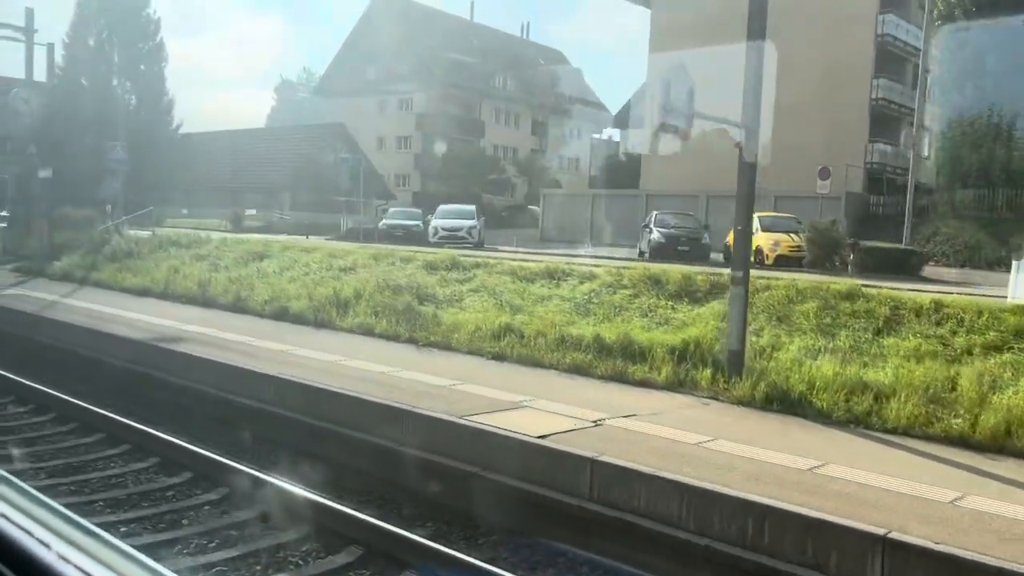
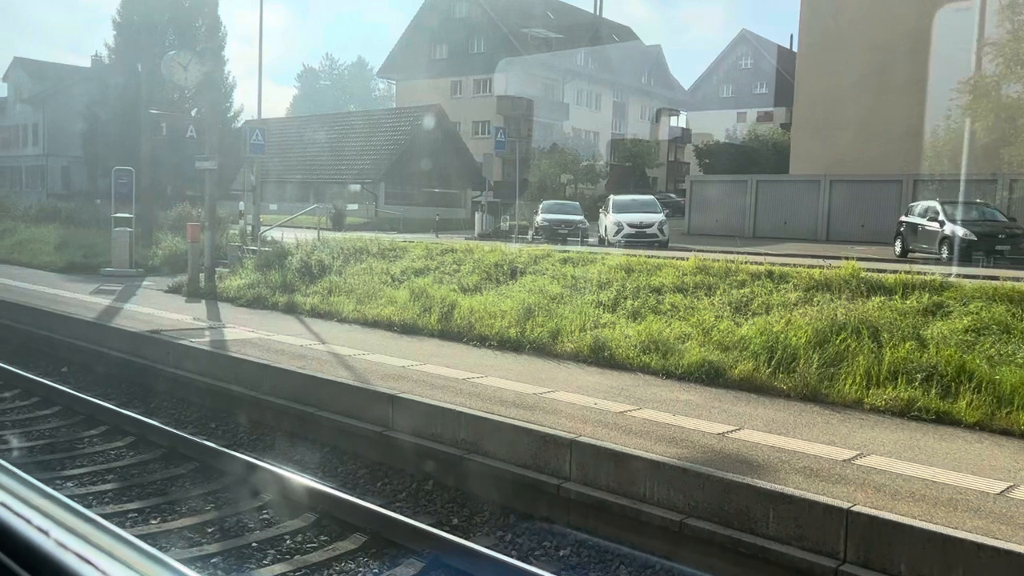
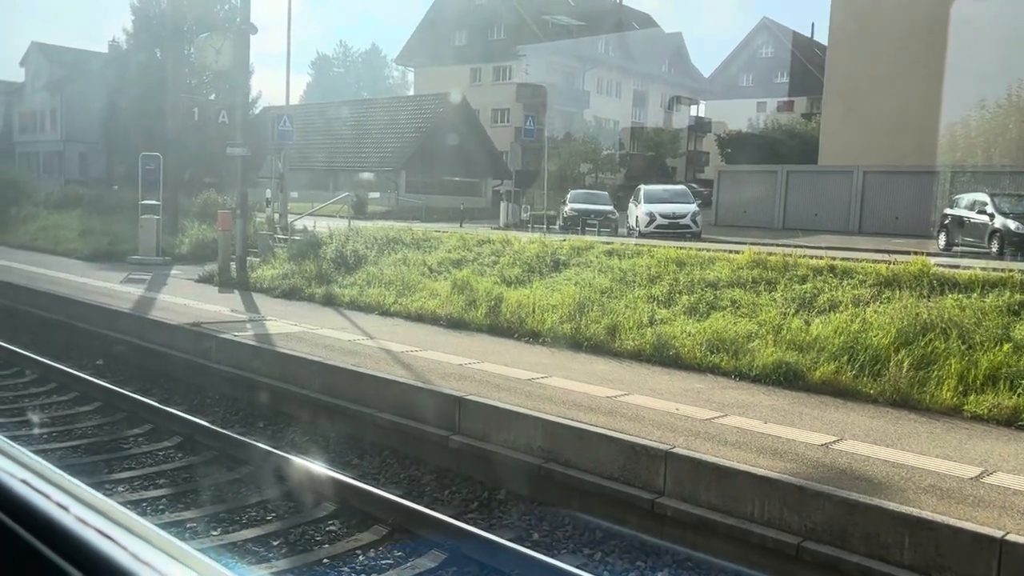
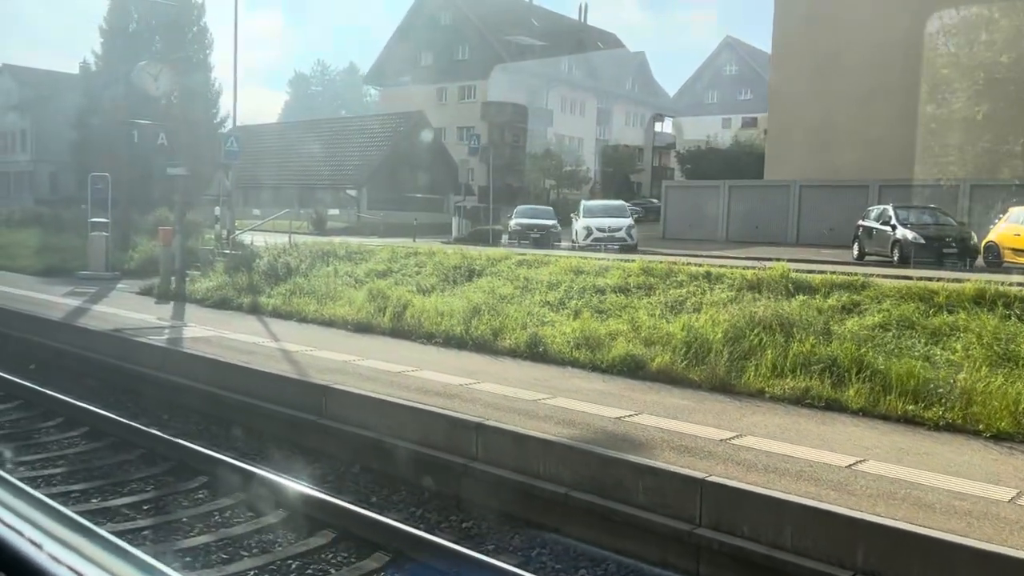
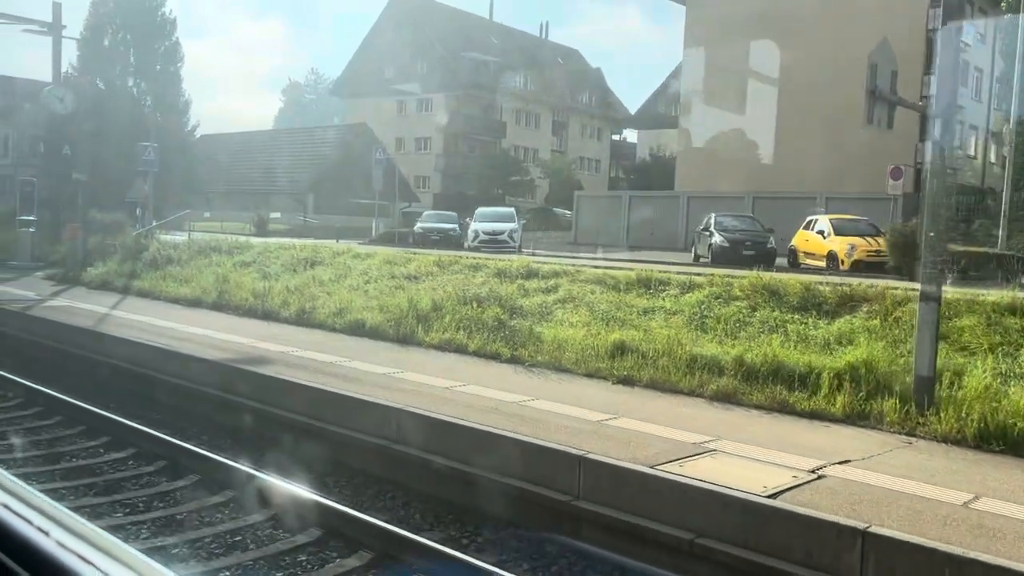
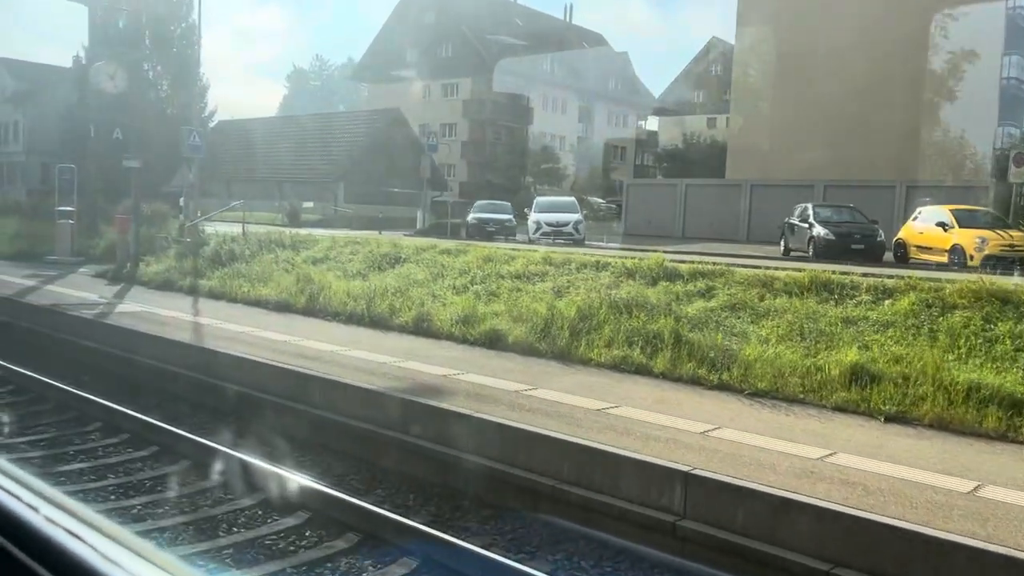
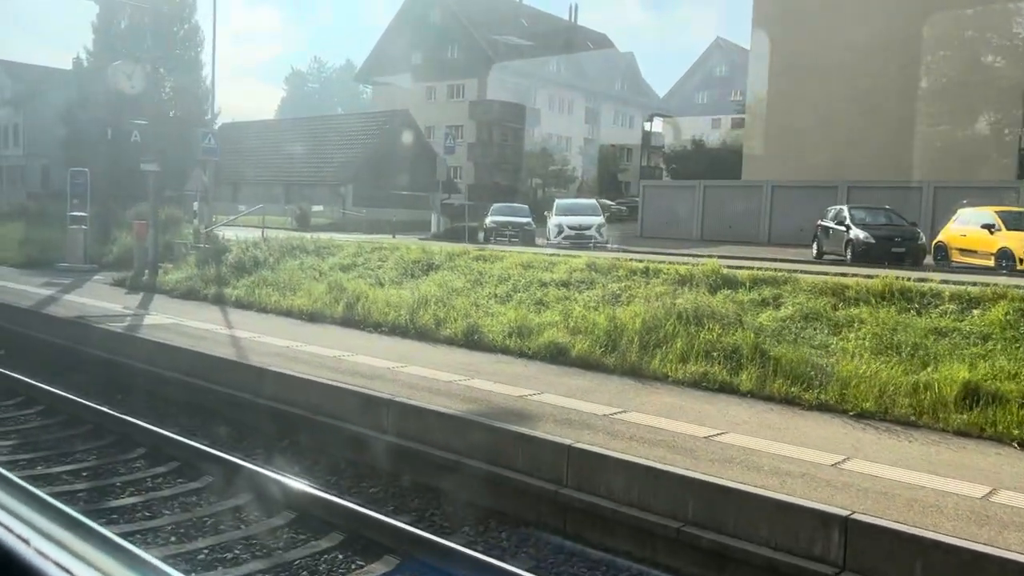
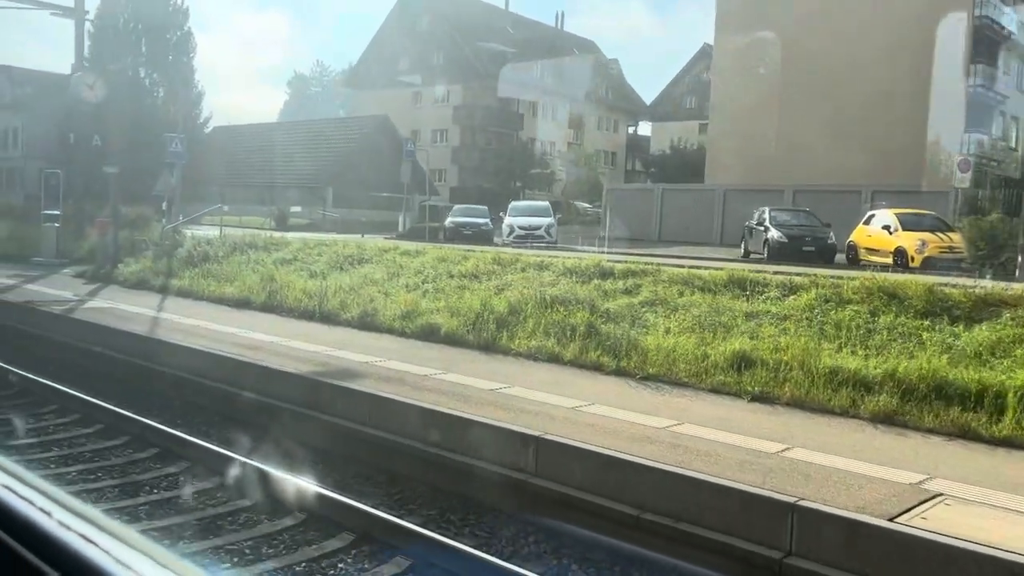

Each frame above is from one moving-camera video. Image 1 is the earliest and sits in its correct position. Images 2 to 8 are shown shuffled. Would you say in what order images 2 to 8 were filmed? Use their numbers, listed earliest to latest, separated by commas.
5, 8, 6, 7, 4, 2, 3
